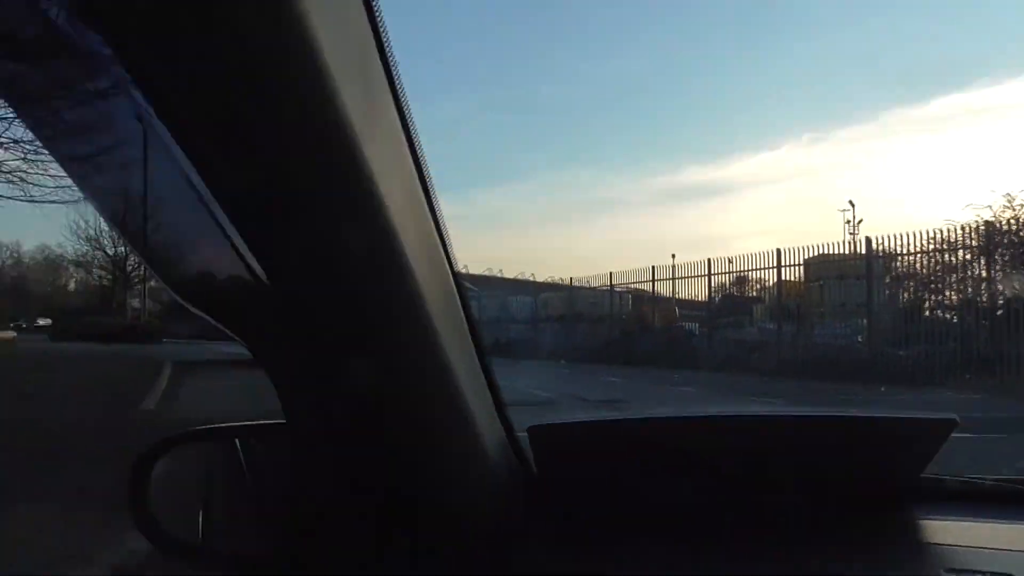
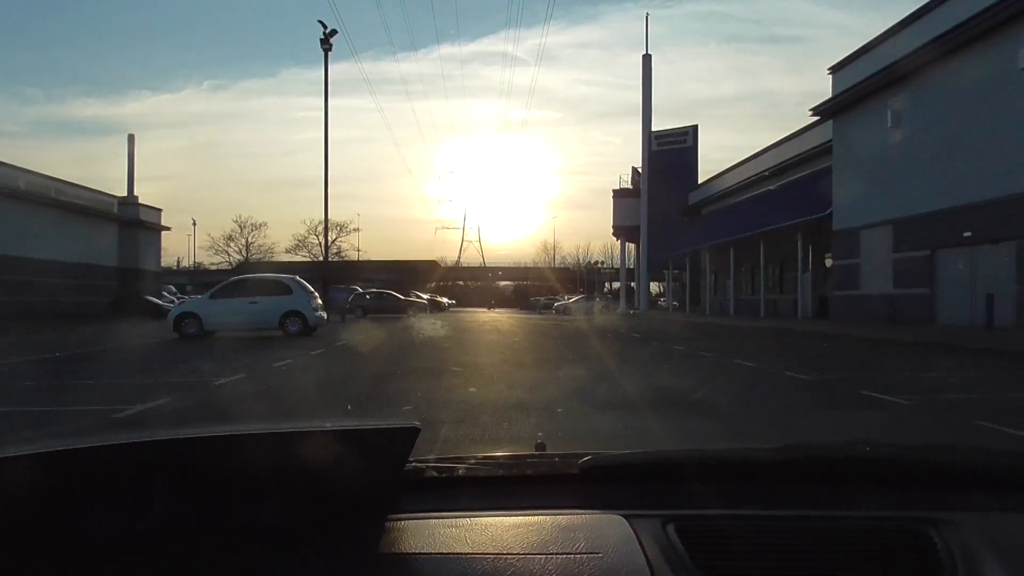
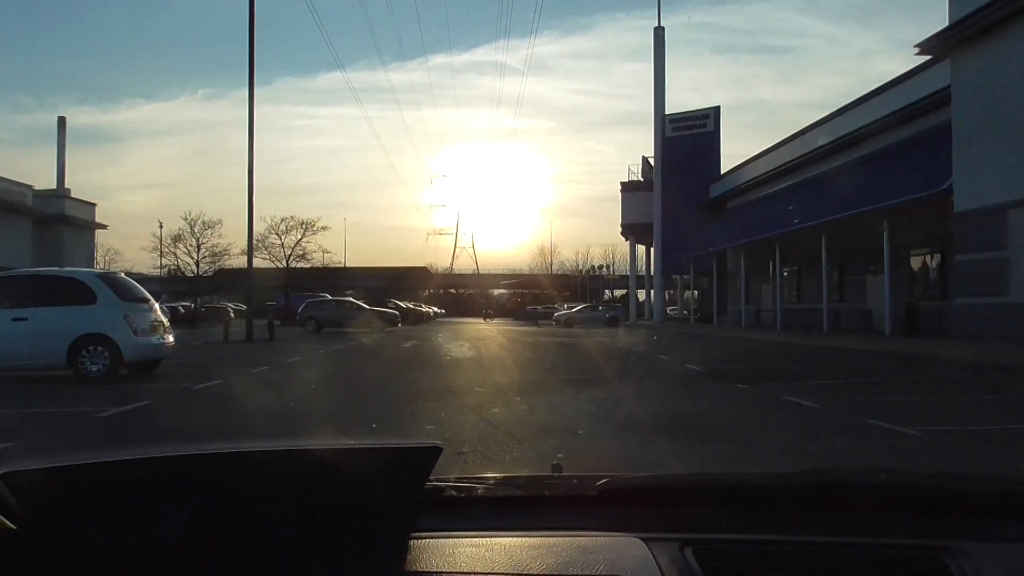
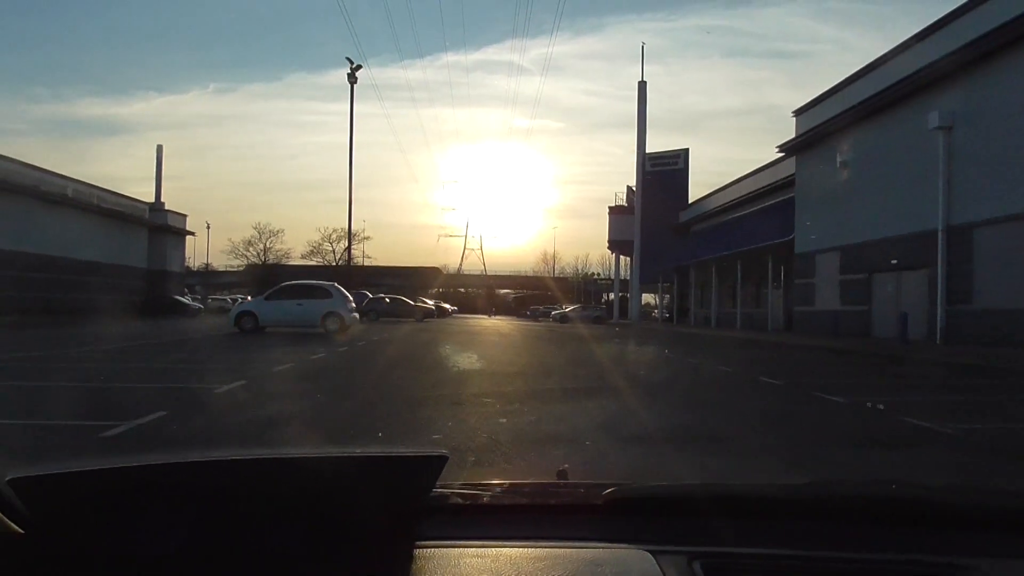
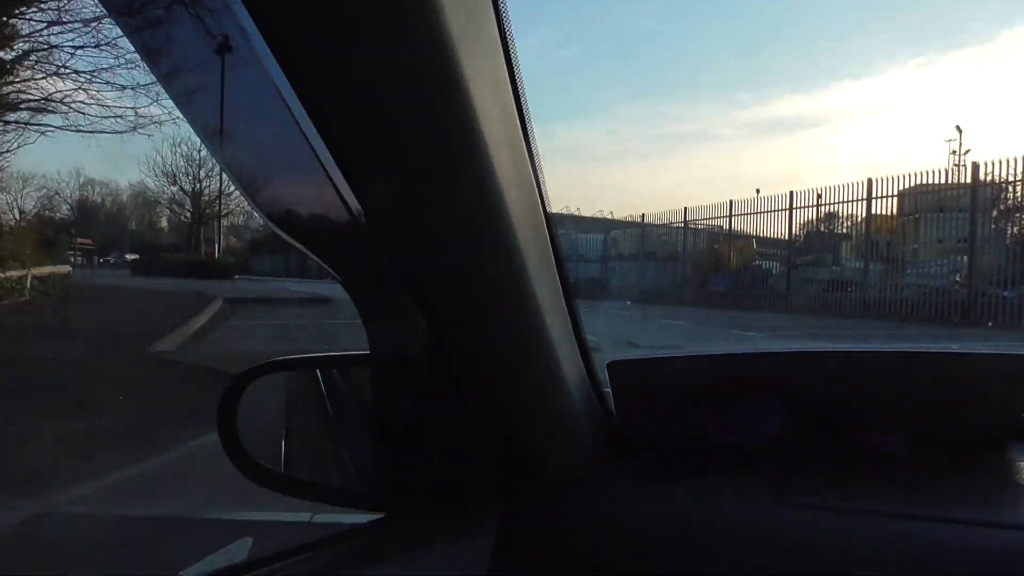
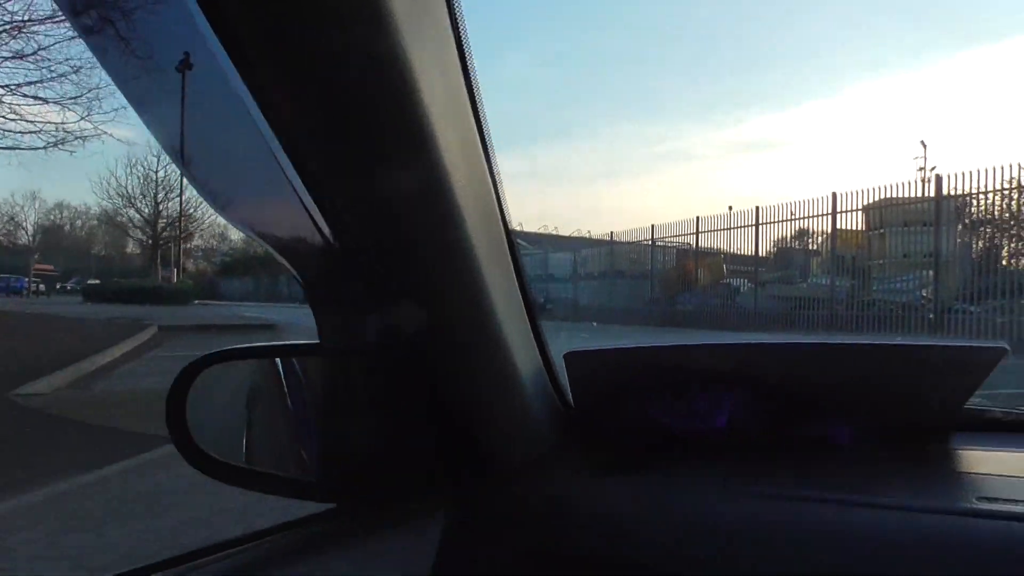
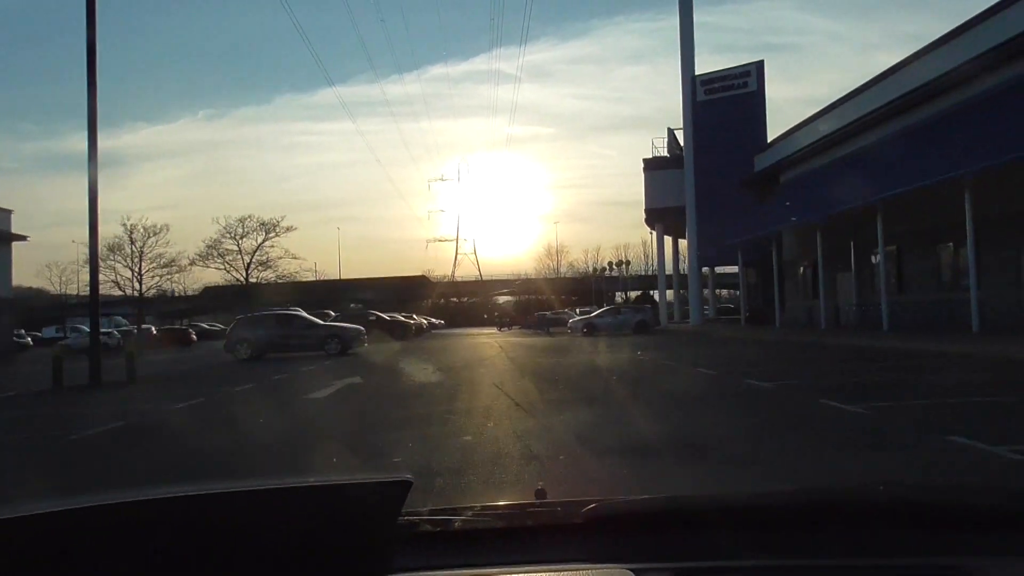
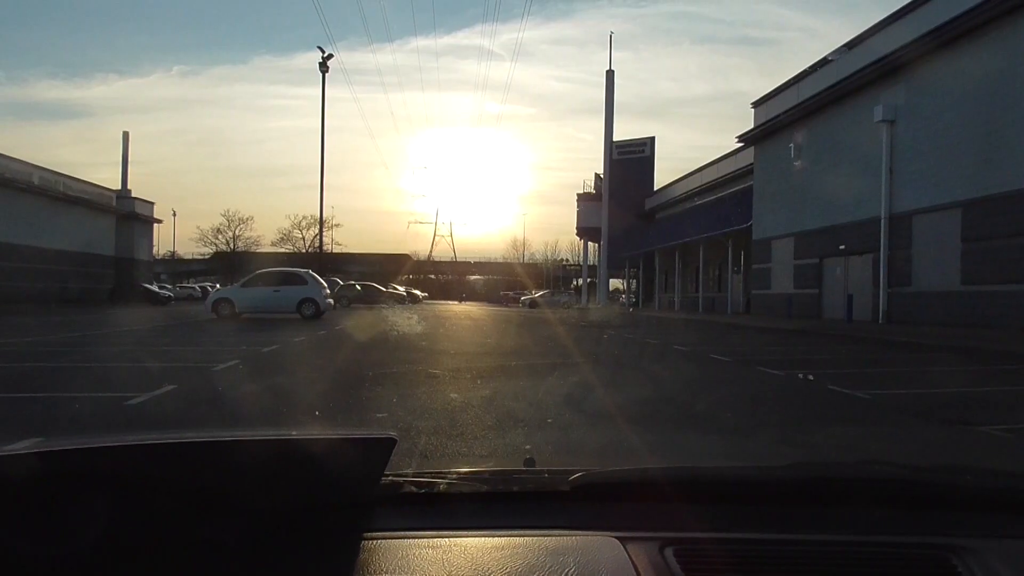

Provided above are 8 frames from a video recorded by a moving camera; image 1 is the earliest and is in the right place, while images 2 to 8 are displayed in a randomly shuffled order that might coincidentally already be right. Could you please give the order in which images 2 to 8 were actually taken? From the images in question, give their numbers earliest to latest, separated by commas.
5, 6, 8, 4, 2, 3, 7
